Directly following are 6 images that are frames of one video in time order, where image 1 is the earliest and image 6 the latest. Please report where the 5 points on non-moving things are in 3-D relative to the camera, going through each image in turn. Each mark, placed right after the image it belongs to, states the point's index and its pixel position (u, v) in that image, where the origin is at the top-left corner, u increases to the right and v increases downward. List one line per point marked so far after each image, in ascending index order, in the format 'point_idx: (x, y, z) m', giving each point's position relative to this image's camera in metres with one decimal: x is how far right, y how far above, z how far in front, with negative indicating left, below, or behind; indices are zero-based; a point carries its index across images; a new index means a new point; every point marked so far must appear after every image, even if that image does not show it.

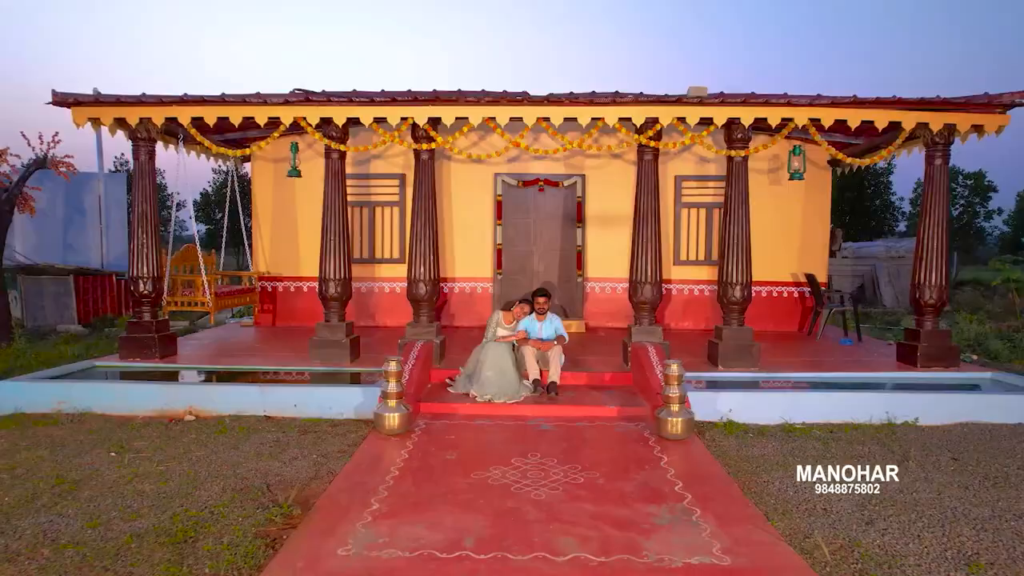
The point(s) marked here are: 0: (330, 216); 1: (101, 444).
0: (-1.9, +0.7, +6.6) m
1: (-3.0, -1.1, +4.6) m
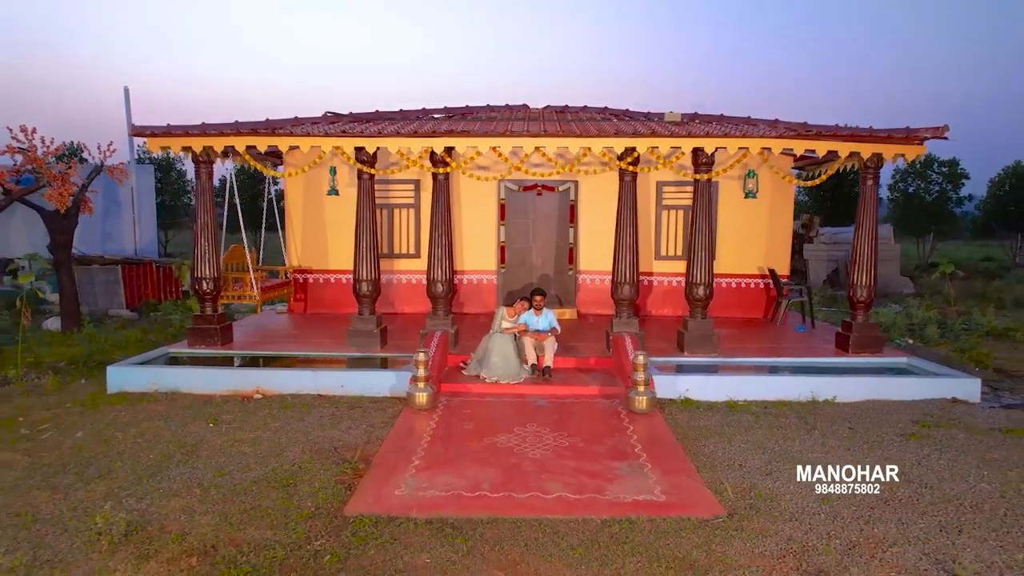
0: (-1.9, +0.8, +7.9) m
1: (-3.0, -1.2, +6.0) m
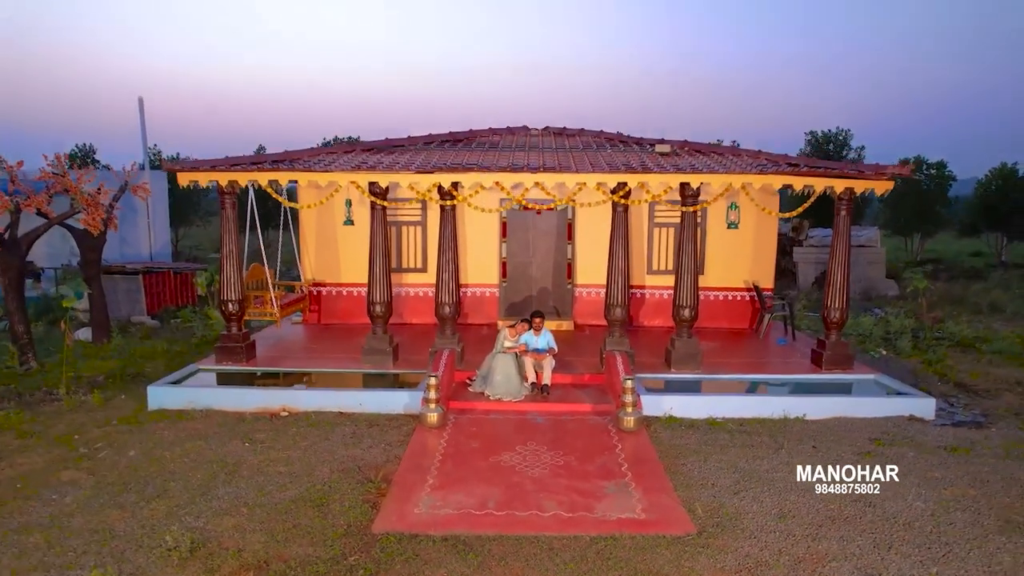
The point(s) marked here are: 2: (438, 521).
0: (-1.9, +0.5, +8.6) m
1: (-2.9, -1.6, +6.7) m
2: (-0.6, -1.8, +5.0) m
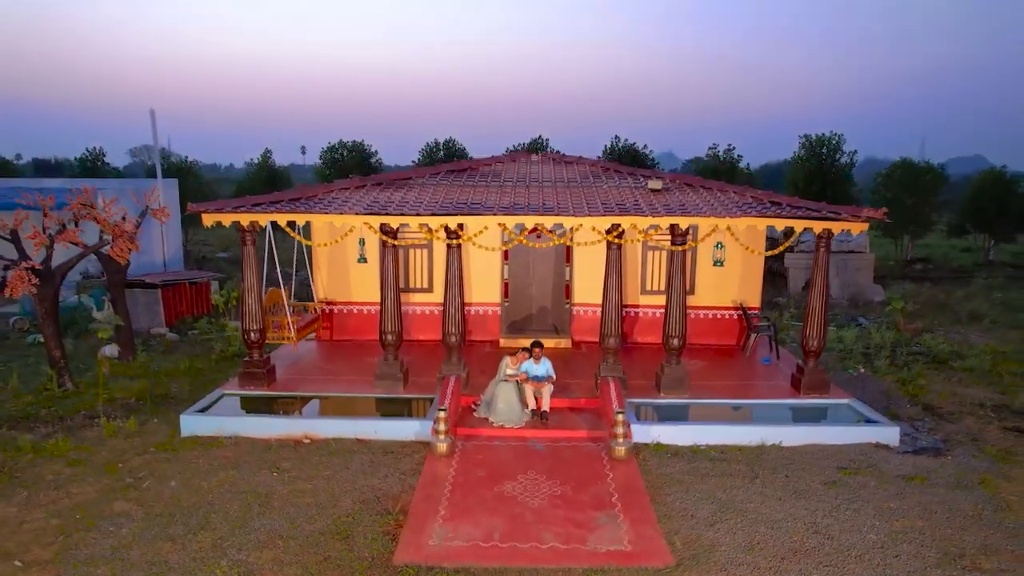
0: (-1.8, 0.0, +9.2) m
1: (-2.9, -2.1, +7.4) m
2: (-0.6, -2.4, +5.7) m
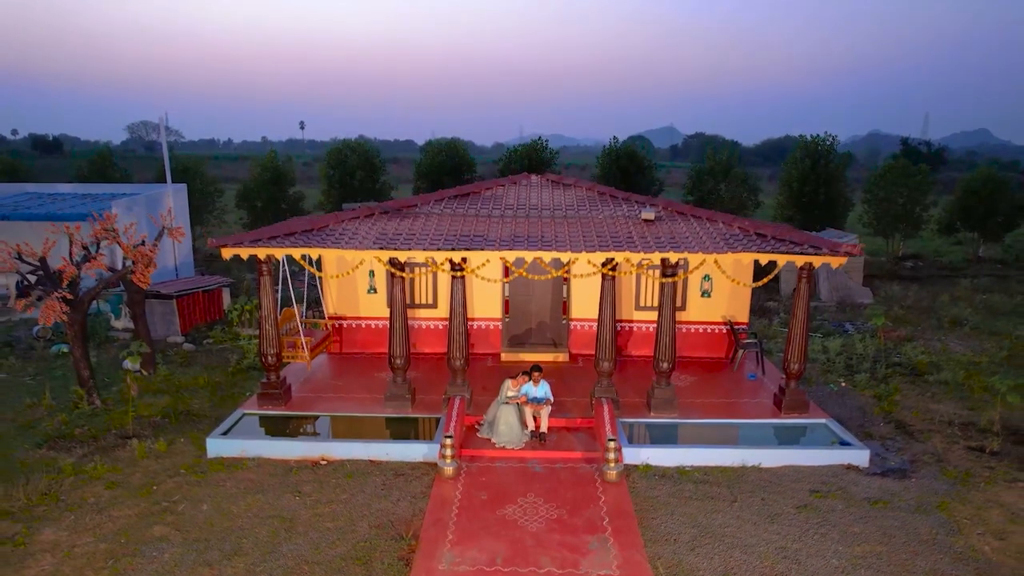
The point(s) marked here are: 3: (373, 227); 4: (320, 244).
0: (-1.8, -0.4, +9.8) m
1: (-2.9, -2.5, +8.1) m
2: (-0.6, -2.9, +6.4) m
3: (-2.2, +1.0, +10.0) m
4: (-2.9, +0.7, +9.3) m
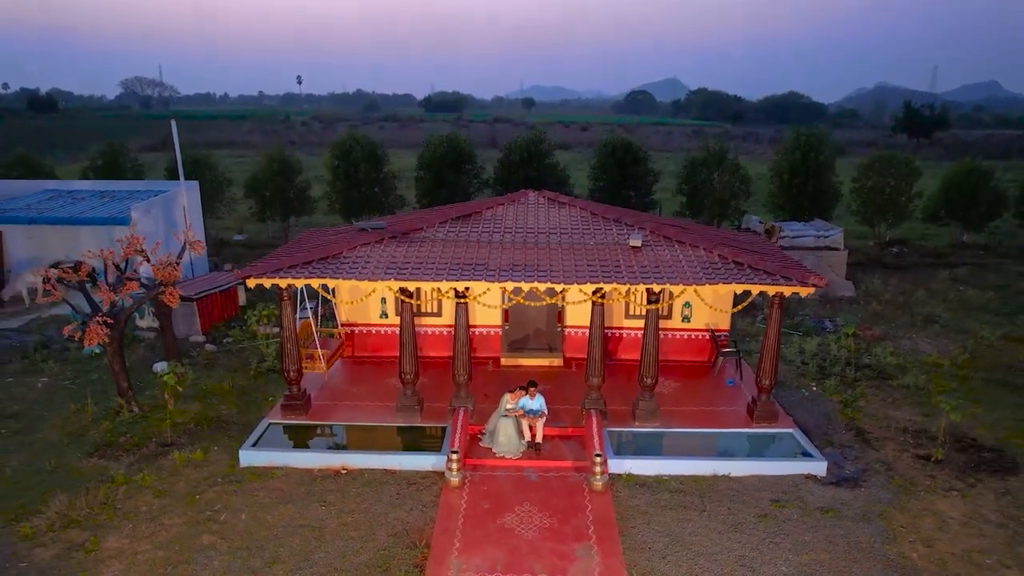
0: (-1.9, -0.8, +10.8) m
1: (-2.9, -3.0, +9.2) m
2: (-0.6, -3.6, +7.6) m
3: (-2.2, +0.6, +10.9) m
4: (-2.9, +0.3, +10.3) m
